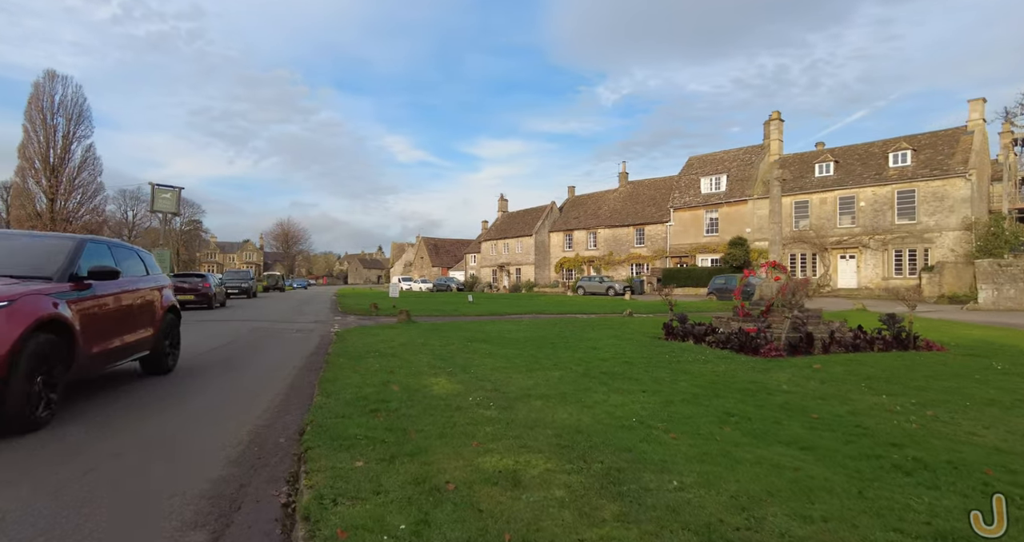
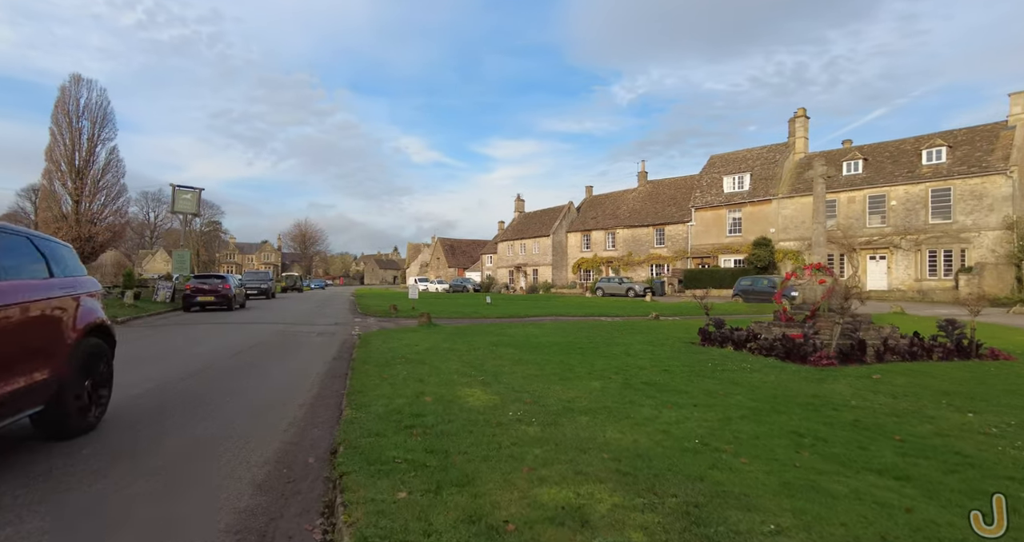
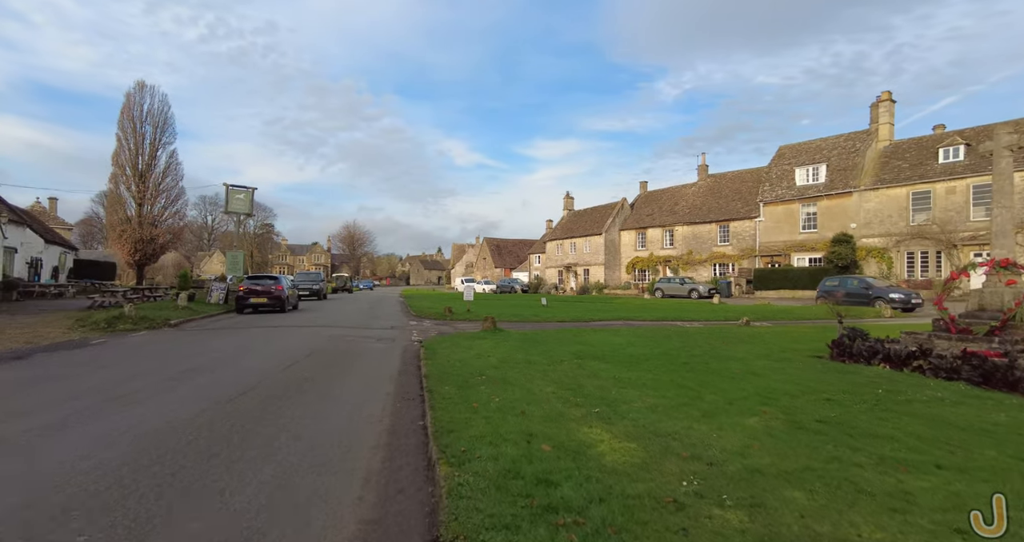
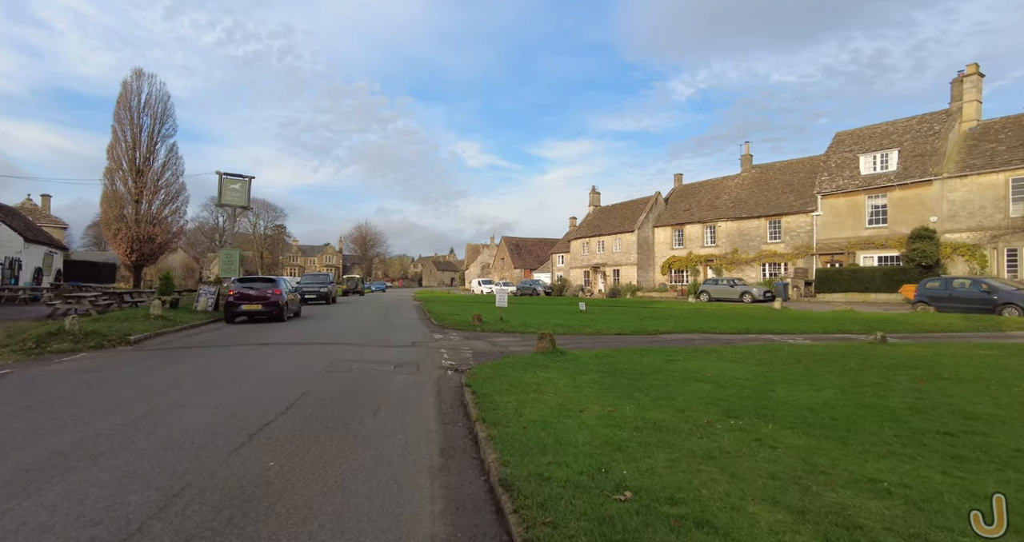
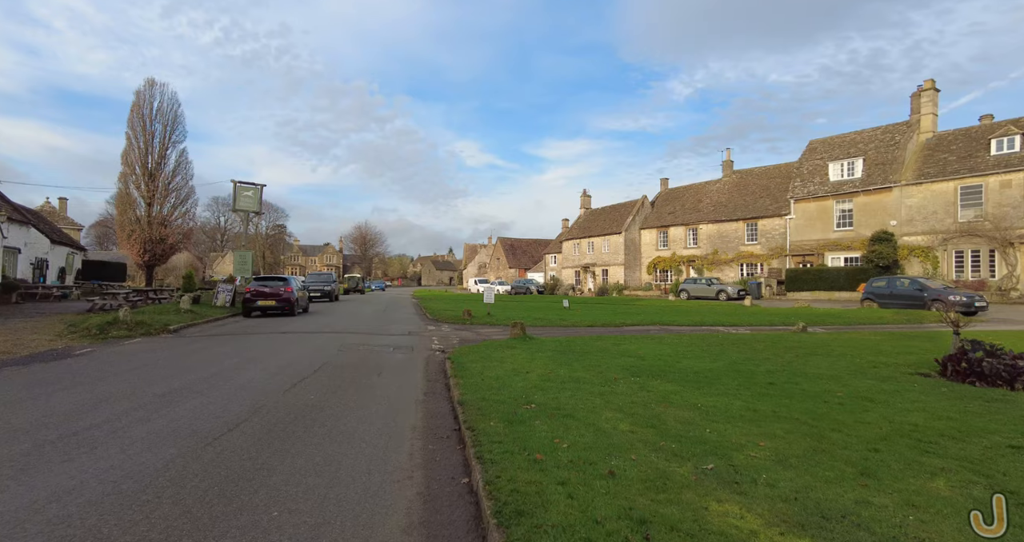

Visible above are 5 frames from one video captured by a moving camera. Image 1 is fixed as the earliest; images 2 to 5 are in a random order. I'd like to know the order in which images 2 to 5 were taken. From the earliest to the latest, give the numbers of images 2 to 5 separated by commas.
2, 3, 5, 4
